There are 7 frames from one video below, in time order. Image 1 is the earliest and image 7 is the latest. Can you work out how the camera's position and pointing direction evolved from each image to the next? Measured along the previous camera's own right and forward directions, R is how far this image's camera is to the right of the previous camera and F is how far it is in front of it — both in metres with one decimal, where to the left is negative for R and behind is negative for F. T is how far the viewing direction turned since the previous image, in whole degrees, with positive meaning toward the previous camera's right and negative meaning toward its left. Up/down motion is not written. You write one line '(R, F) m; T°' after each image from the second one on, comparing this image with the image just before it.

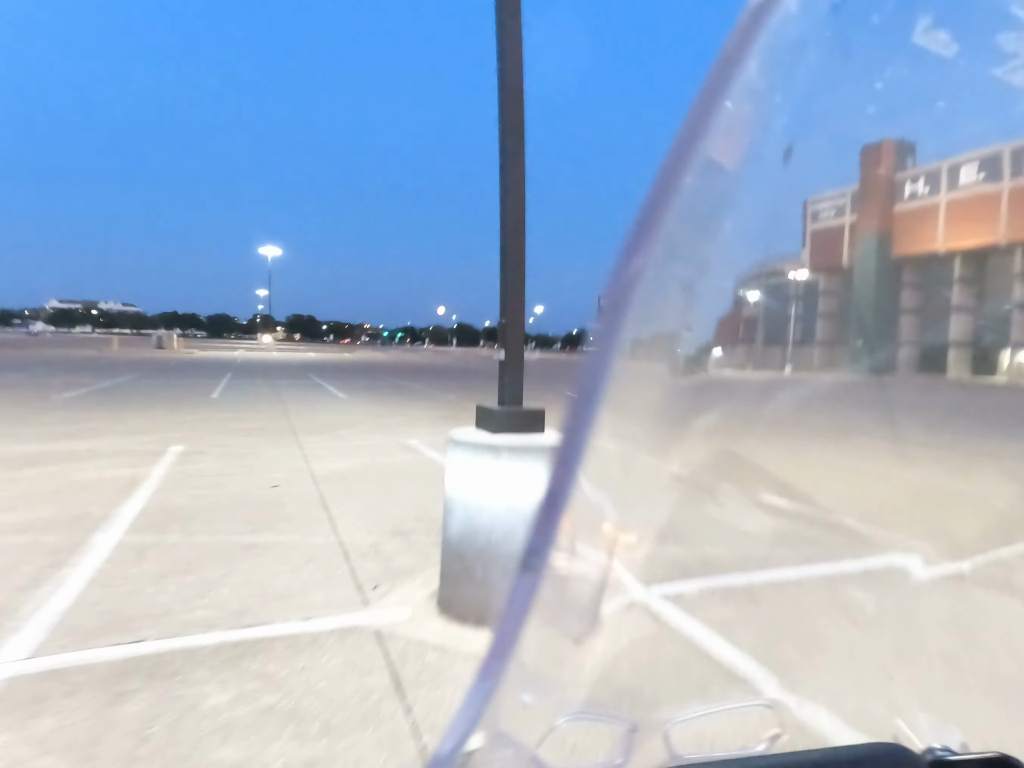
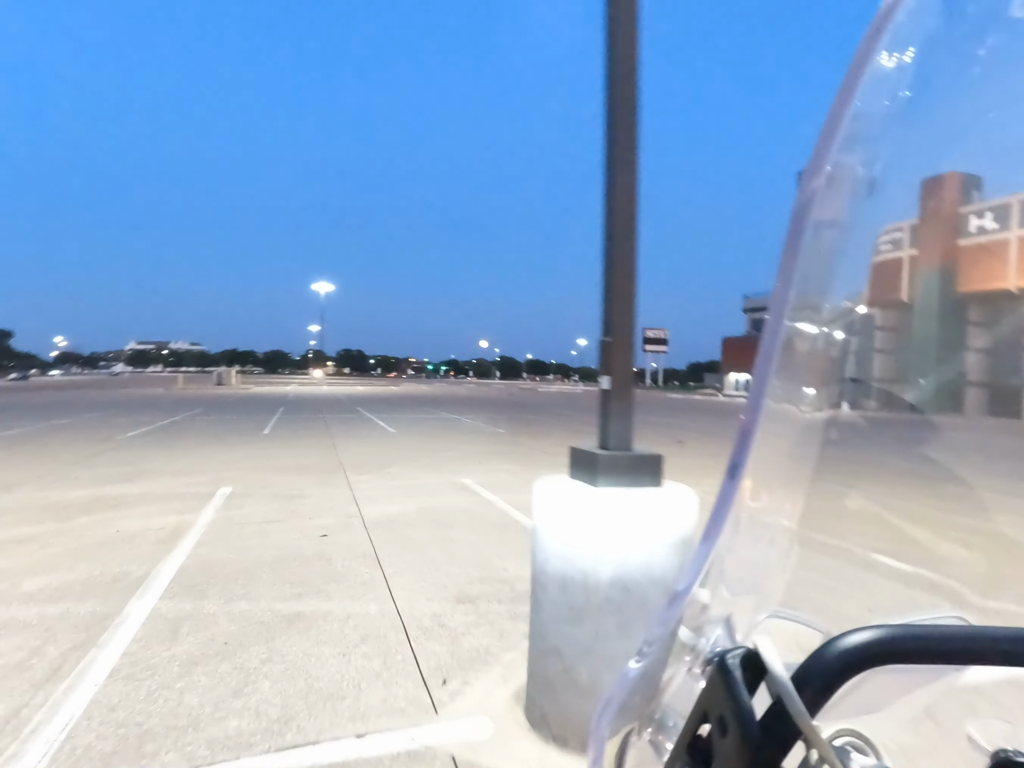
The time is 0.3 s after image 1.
(-0.2, +0.7) m; -4°
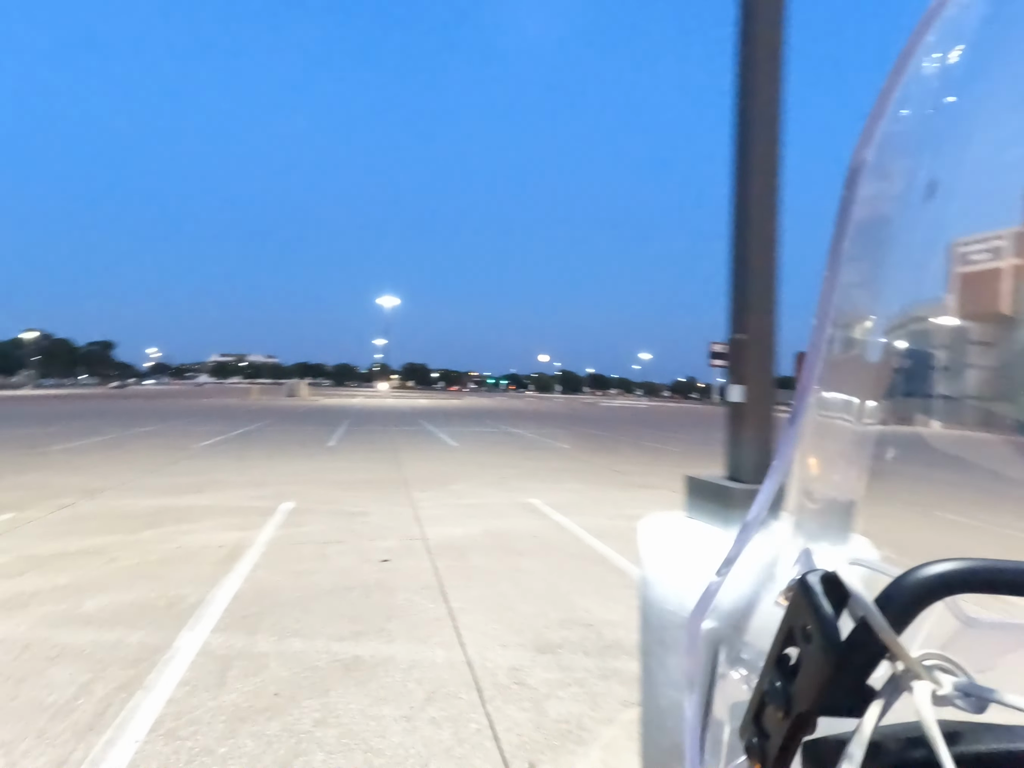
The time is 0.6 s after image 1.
(-0.2, +0.6) m; -5°
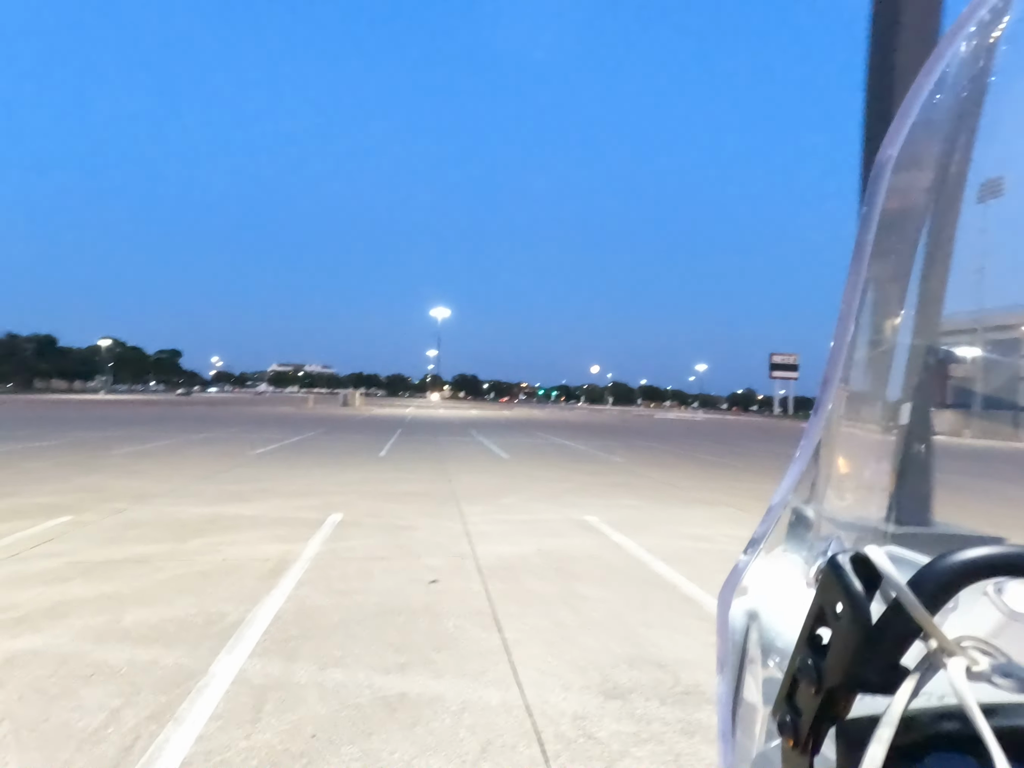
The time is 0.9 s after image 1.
(-0.1, +0.4) m; -4°
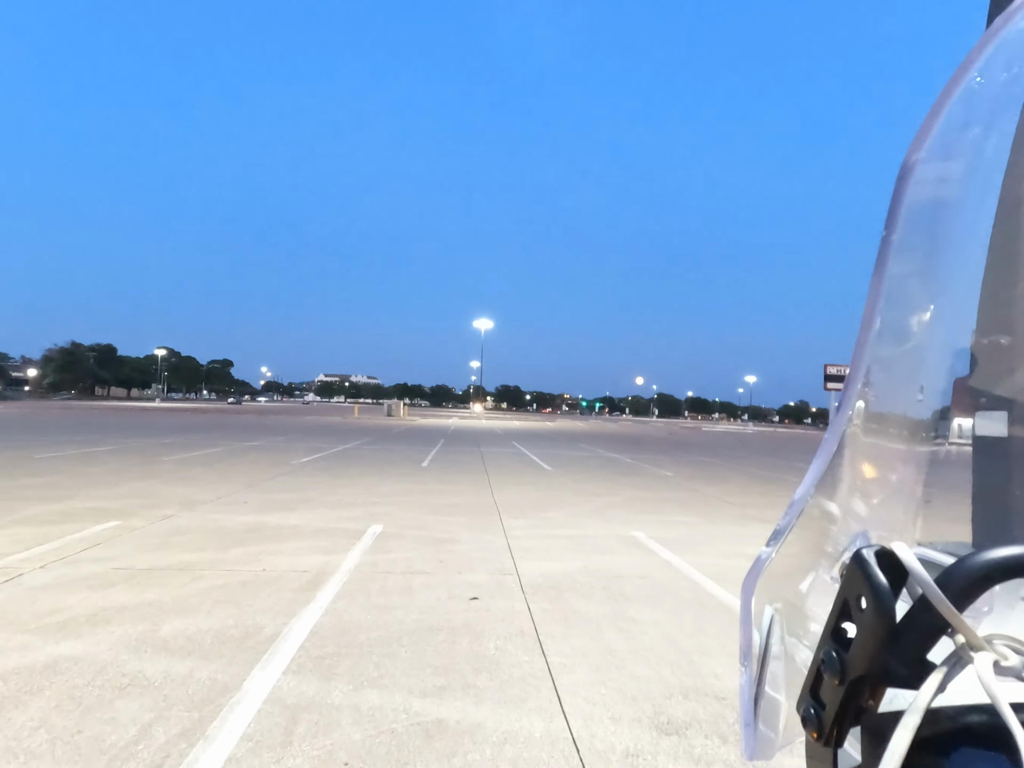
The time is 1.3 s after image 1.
(0.0, +0.2) m; -3°
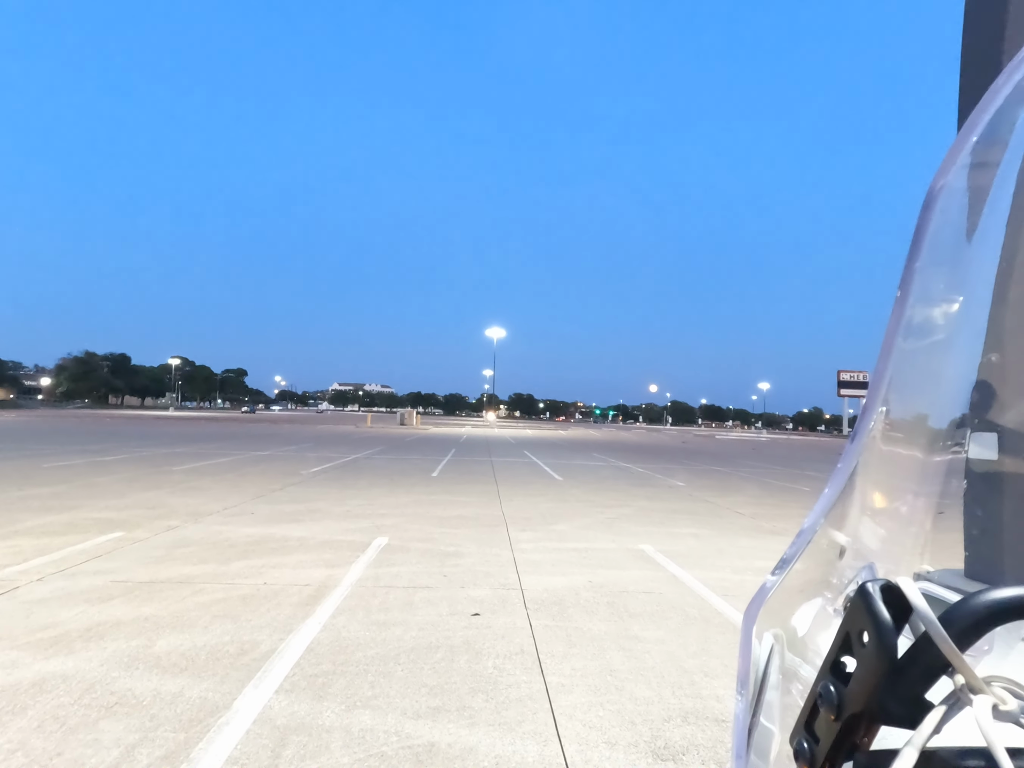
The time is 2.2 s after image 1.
(+0.1, +0.1) m; -1°
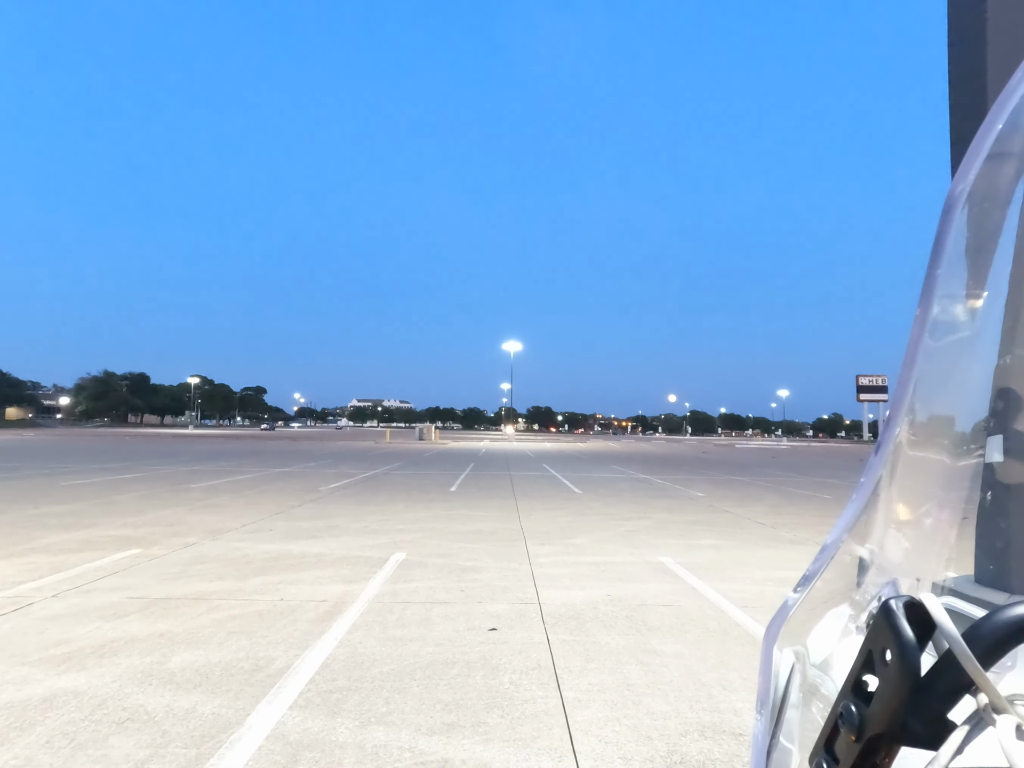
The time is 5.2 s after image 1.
(0.0, 0.0) m; -1°
